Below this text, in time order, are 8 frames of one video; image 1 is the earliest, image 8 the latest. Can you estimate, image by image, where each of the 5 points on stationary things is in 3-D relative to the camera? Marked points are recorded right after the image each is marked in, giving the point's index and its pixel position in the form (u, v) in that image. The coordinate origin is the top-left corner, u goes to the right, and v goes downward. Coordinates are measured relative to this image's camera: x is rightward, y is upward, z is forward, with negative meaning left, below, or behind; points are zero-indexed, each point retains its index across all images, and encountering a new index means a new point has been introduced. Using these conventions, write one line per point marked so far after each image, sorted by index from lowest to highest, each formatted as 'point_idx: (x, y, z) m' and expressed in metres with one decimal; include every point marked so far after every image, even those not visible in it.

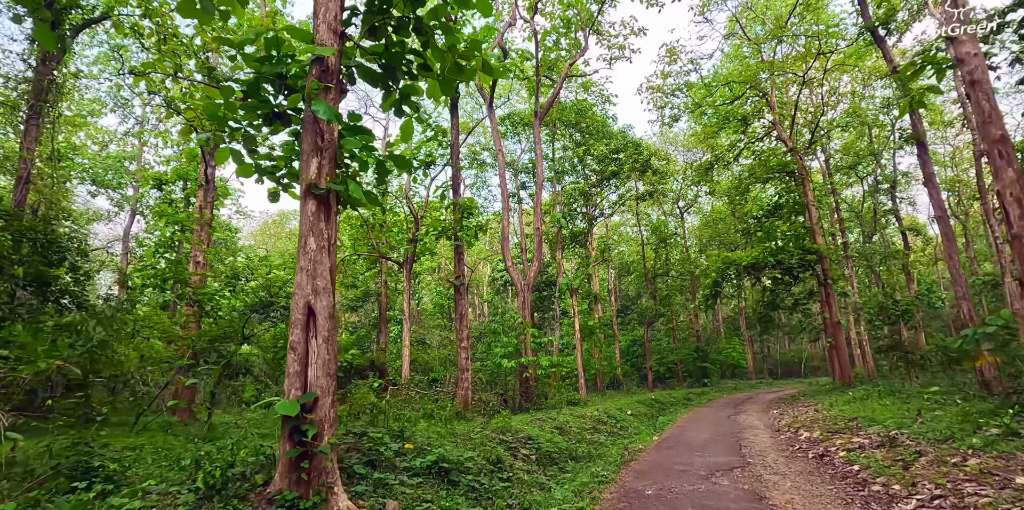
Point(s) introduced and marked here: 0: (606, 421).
0: (+1.7, -3.0, +9.9) m
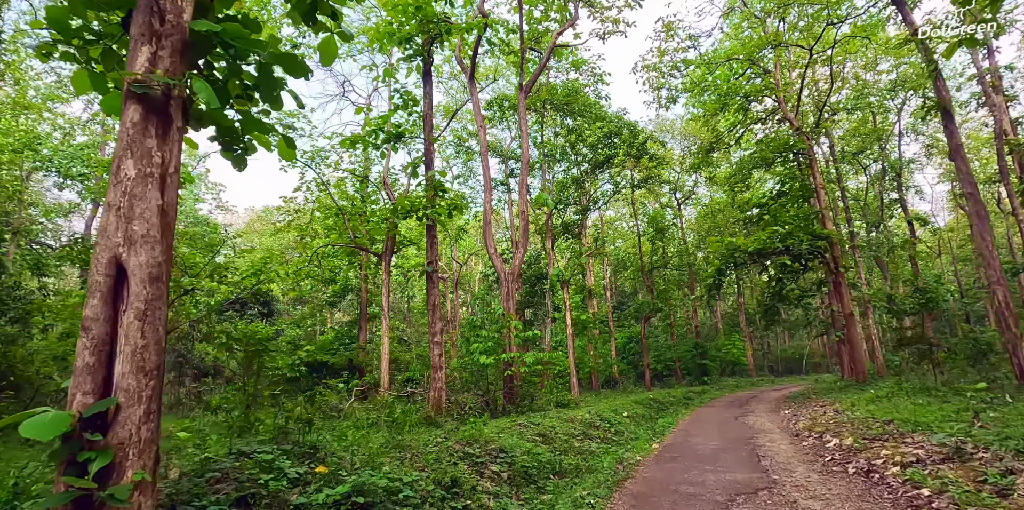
0: (+1.4, -2.7, +8.8) m
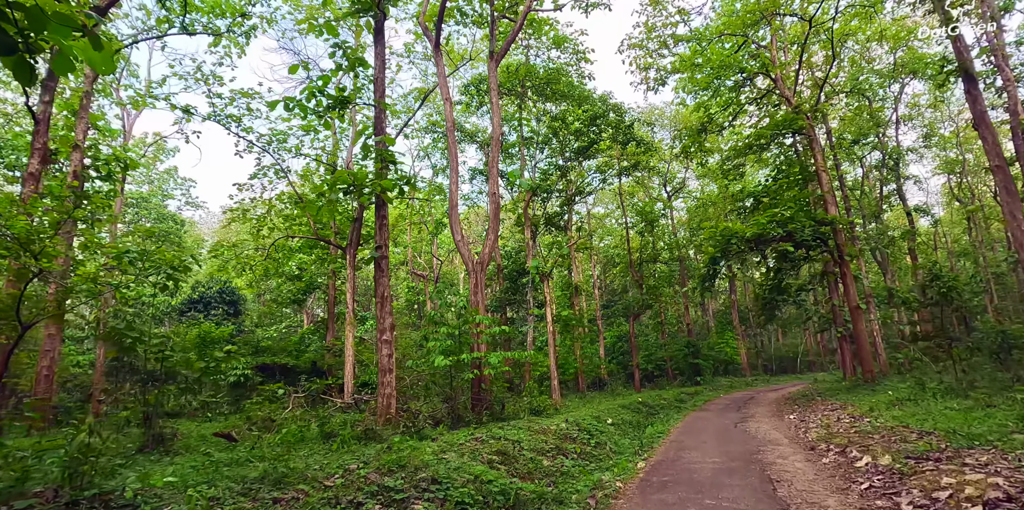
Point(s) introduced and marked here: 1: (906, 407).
0: (+0.9, -2.5, +7.5) m
1: (+5.1, -2.0, +7.1) m
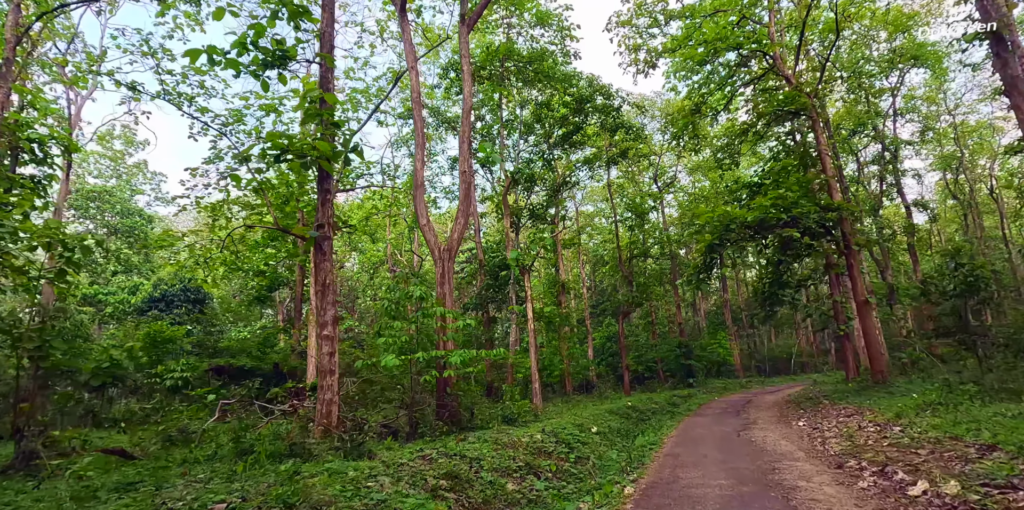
0: (+0.5, -2.2, +6.4) m
1: (+4.7, -1.8, +6.0) m
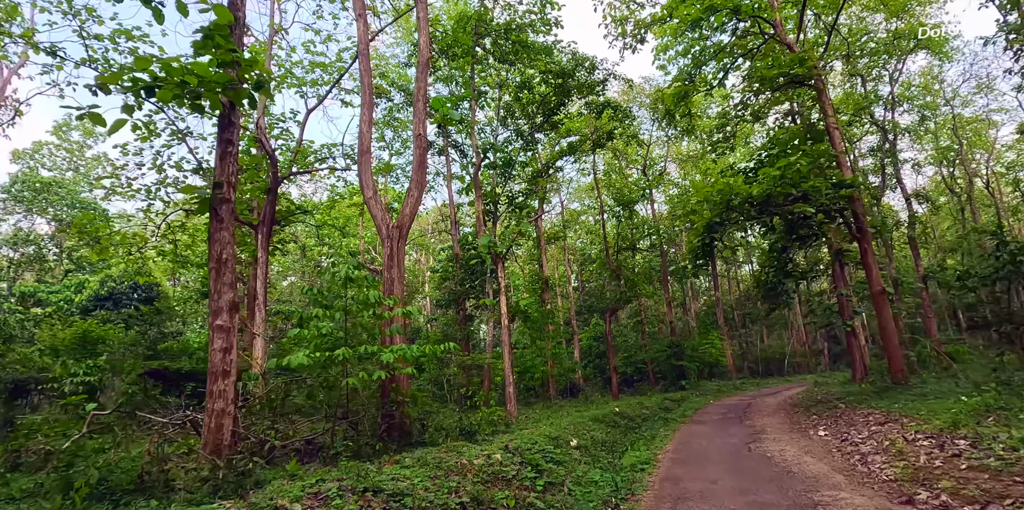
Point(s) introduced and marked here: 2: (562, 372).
0: (+0.1, -1.9, +4.9) m
1: (+4.3, -1.4, +4.7) m
2: (+1.7, -4.0, +18.9) m
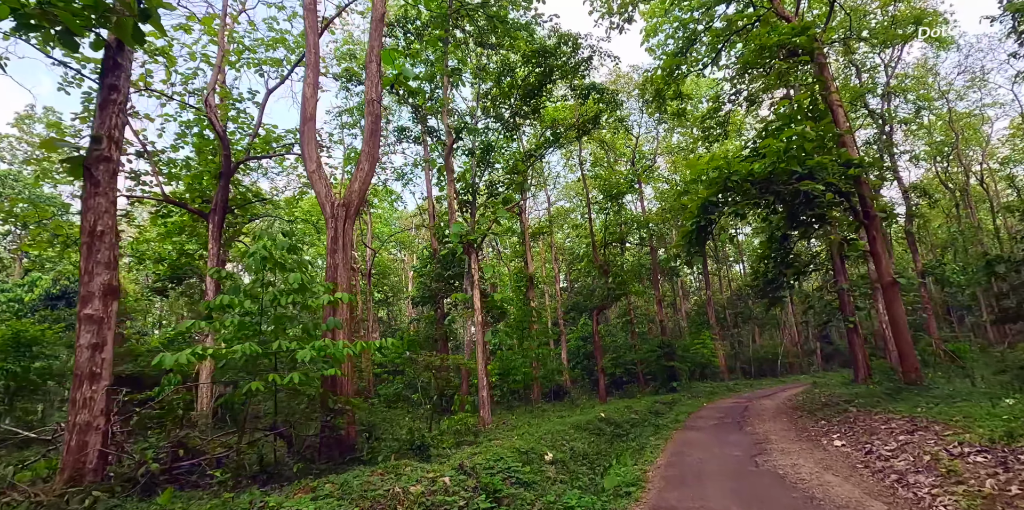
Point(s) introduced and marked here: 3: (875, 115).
0: (-0.3, -1.7, +3.9) m
1: (+3.9, -1.2, +3.8) m
2: (+1.1, -3.9, +17.9) m
3: (+13.3, +5.1, +20.0) m
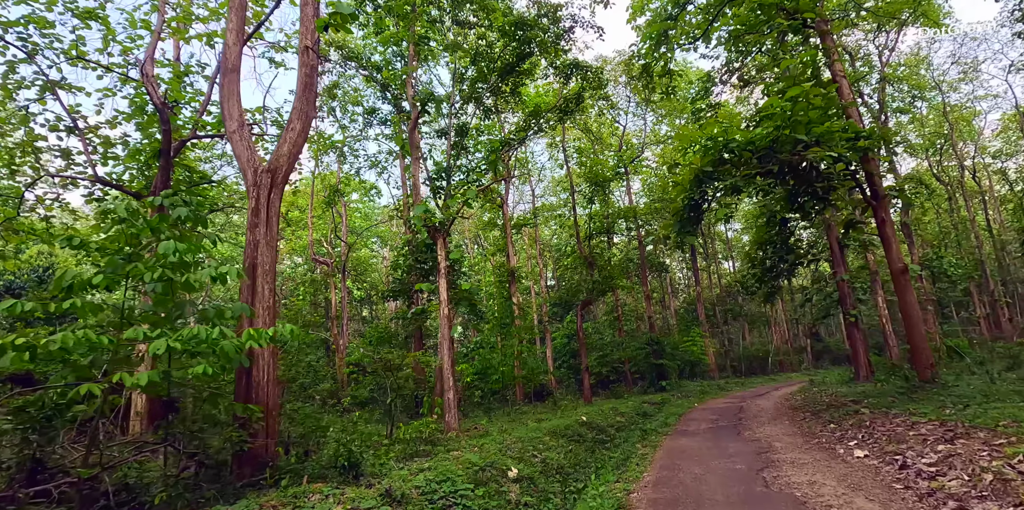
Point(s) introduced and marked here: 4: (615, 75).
0: (-0.6, -1.5, +3.0) m
1: (+3.6, -1.0, +2.8) m
2: (+0.5, -3.7, +17.0) m
3: (+12.6, +5.3, +19.3) m
4: (+3.3, +5.8, +17.6) m
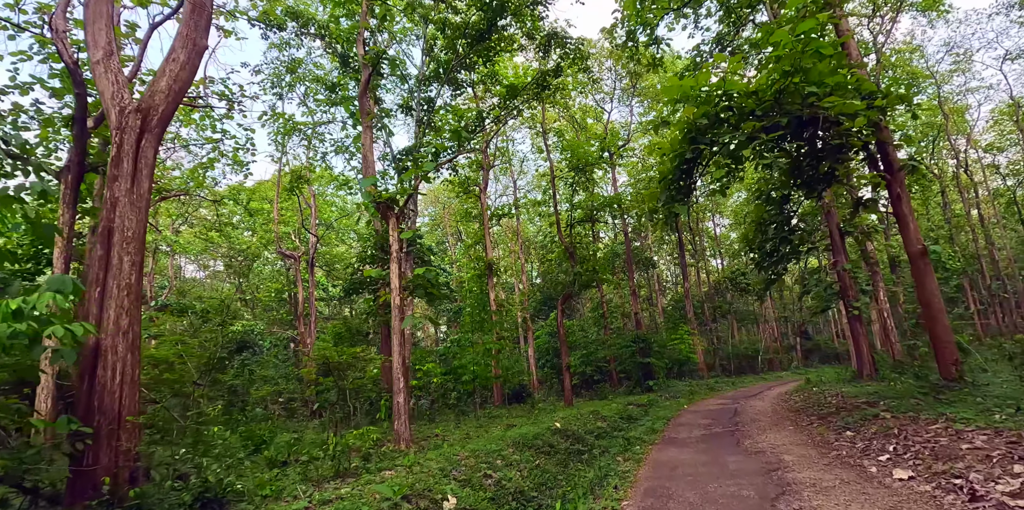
0: (-1.0, -1.3, +1.8) m
1: (+3.2, -0.7, +1.8) m
2: (-0.1, -3.4, +15.8) m
3: (+11.9, +5.6, +18.4) m
4: (+2.7, +6.0, +16.6) m
